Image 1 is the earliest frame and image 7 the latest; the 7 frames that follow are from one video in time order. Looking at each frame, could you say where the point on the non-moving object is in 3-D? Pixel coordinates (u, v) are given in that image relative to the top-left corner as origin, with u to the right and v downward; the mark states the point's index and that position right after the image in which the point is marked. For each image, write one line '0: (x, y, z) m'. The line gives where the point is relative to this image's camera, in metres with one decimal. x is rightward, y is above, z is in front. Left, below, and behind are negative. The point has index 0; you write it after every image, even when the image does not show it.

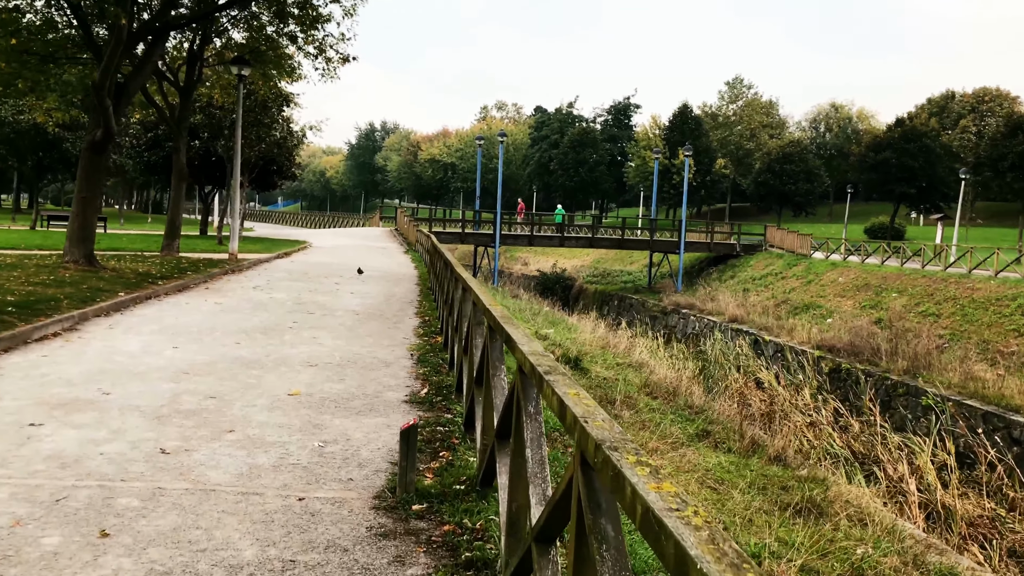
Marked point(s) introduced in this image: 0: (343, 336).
0: (-1.9, -0.5, +8.2) m
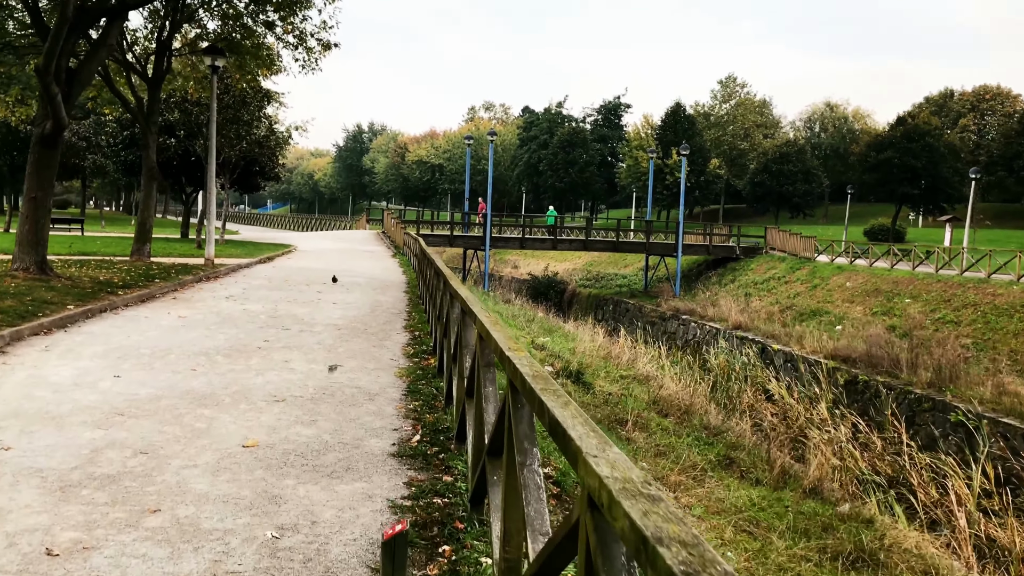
0: (-1.8, -0.7, +7.0) m
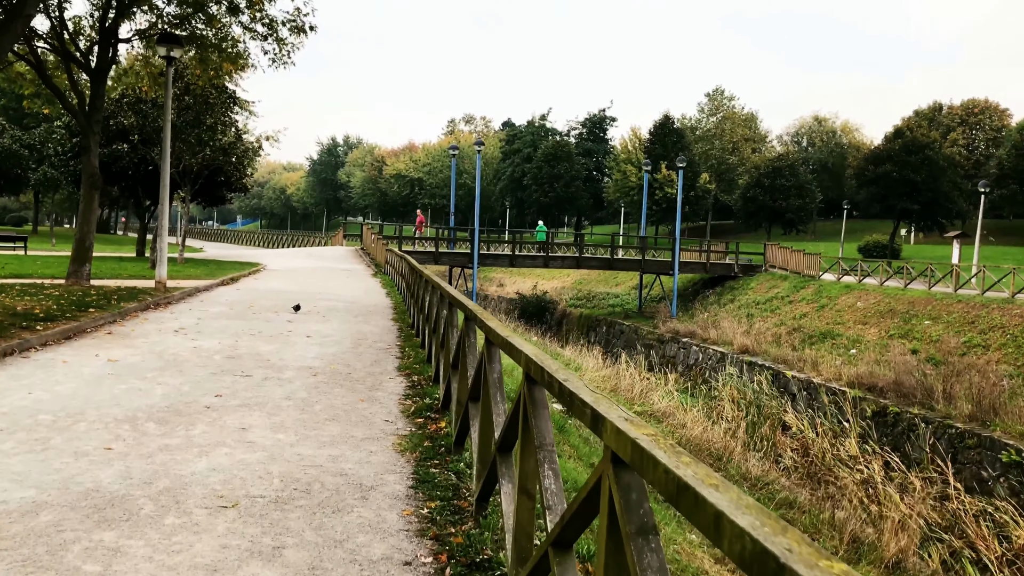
0: (-1.5, -0.9, +5.2) m
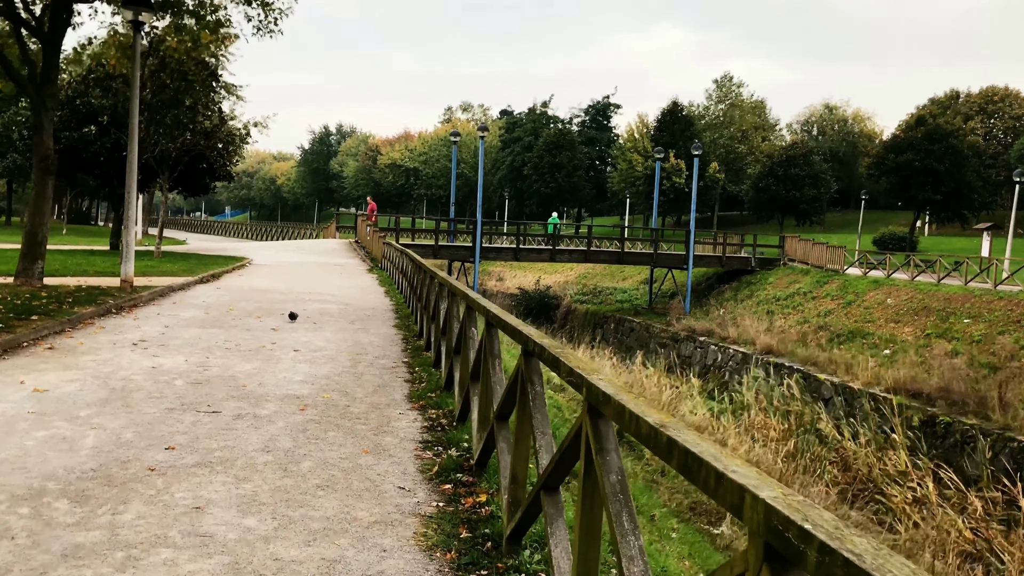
0: (-1.2, -1.0, +3.7) m
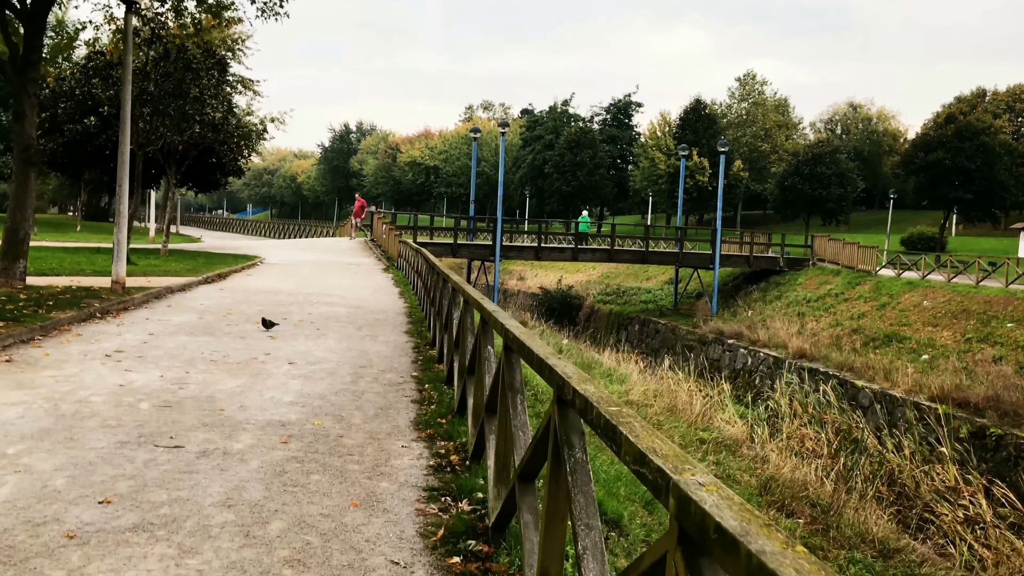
0: (-1.1, -1.1, +2.8) m
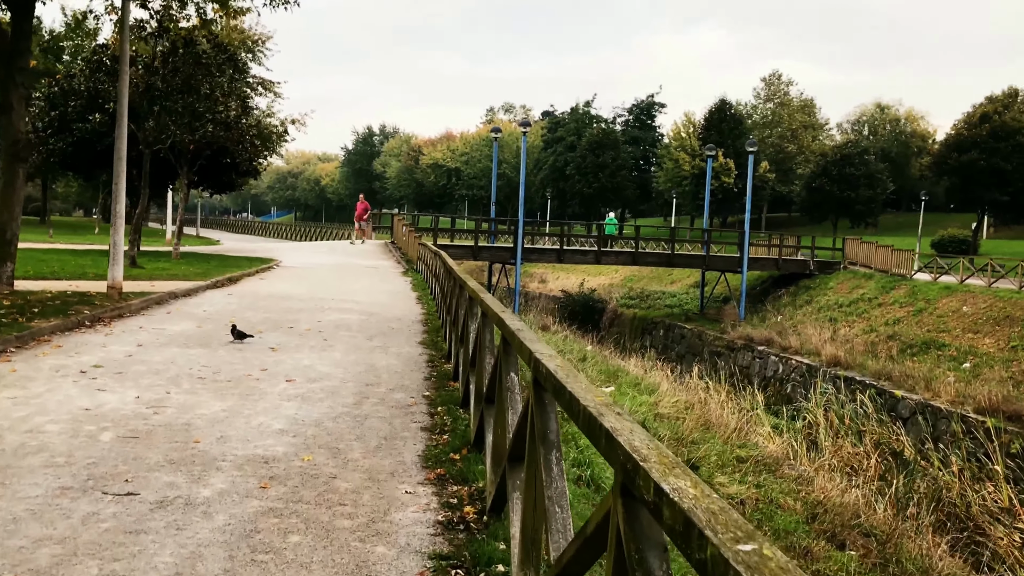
0: (-1.0, -1.1, +2.1) m
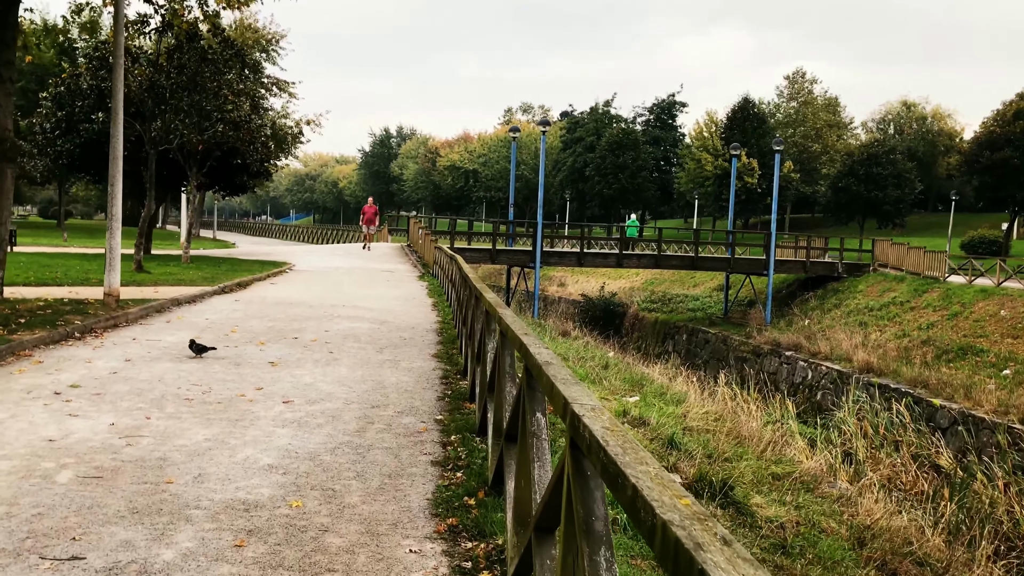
0: (-0.9, -1.2, +1.4) m
